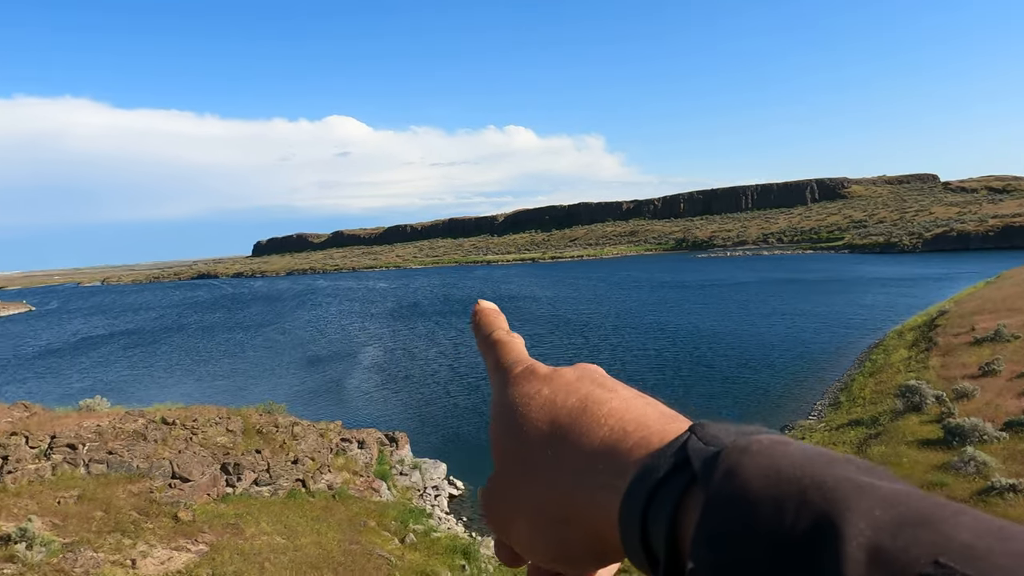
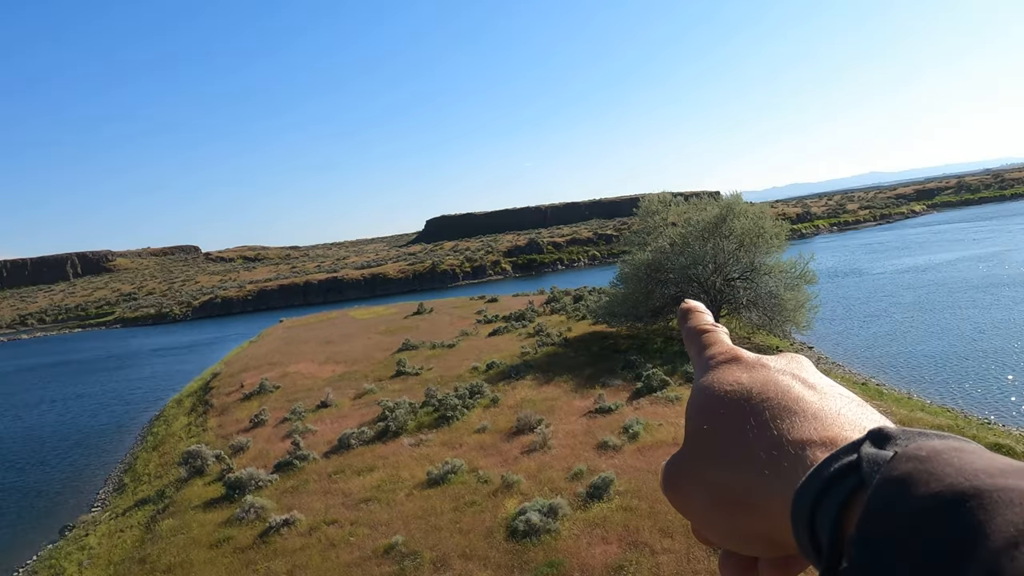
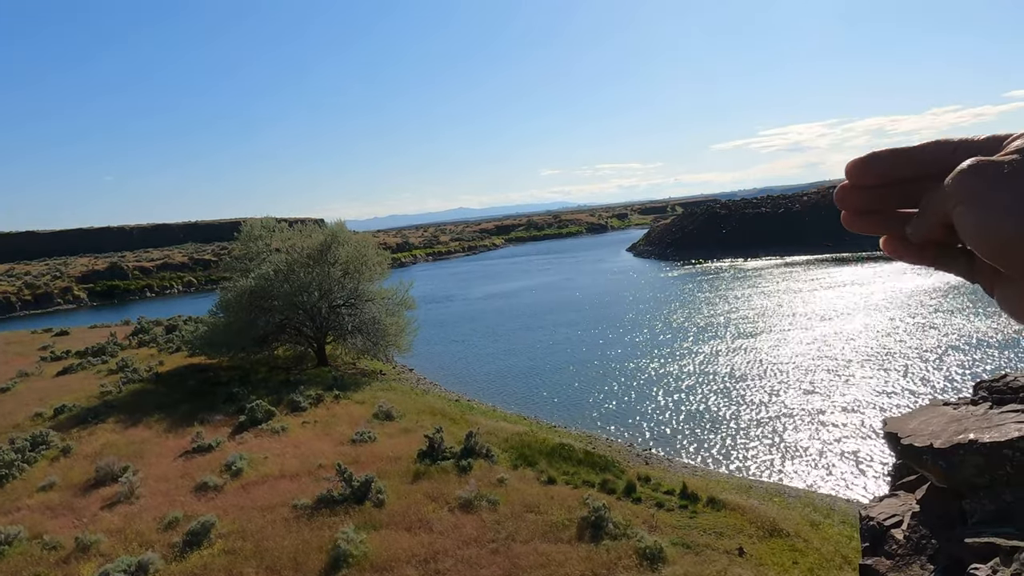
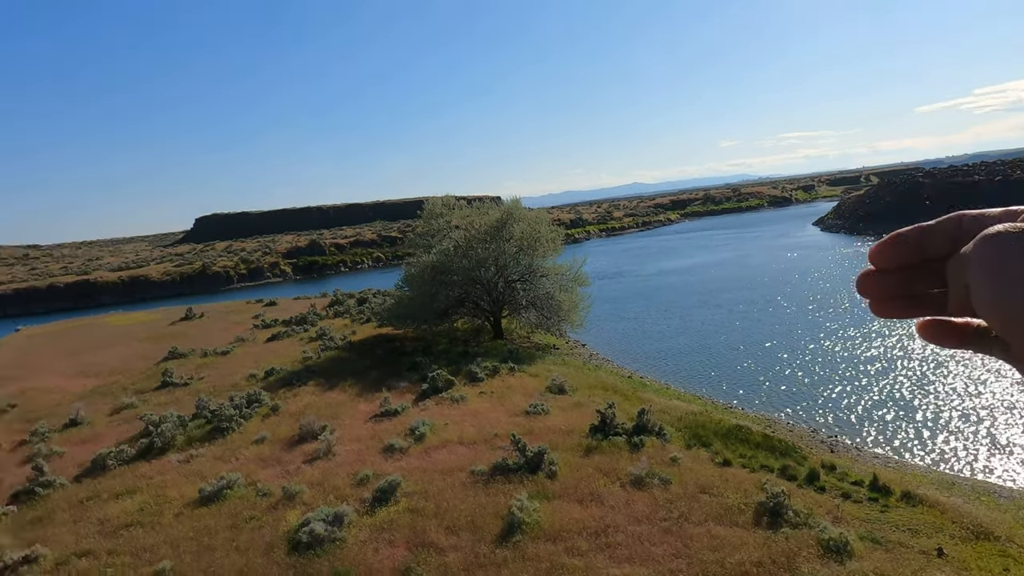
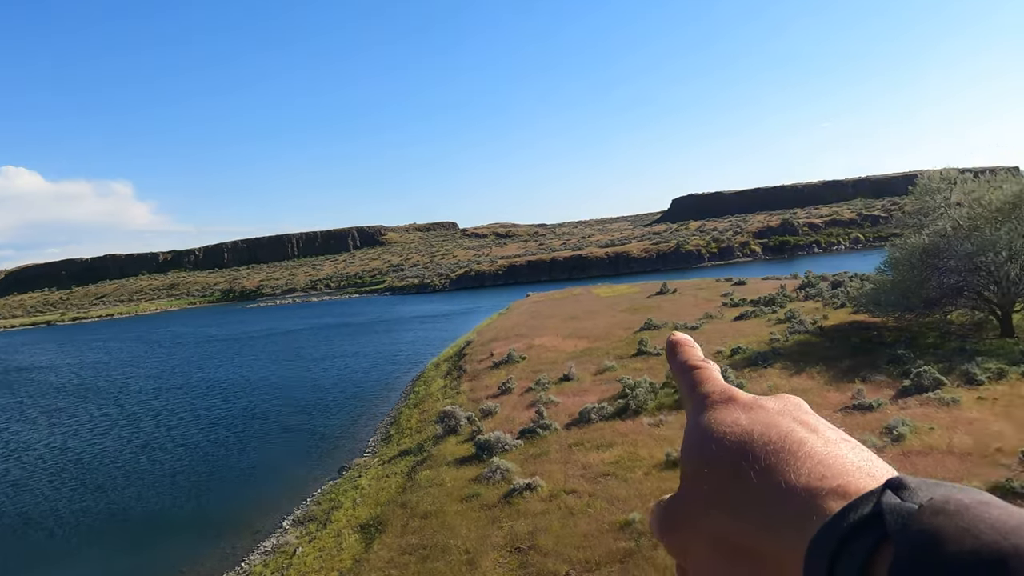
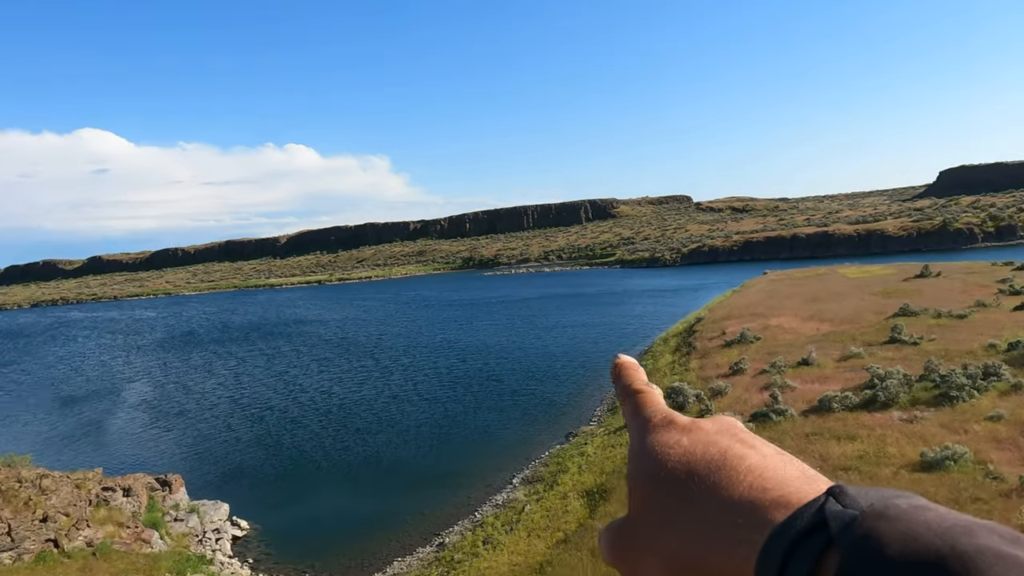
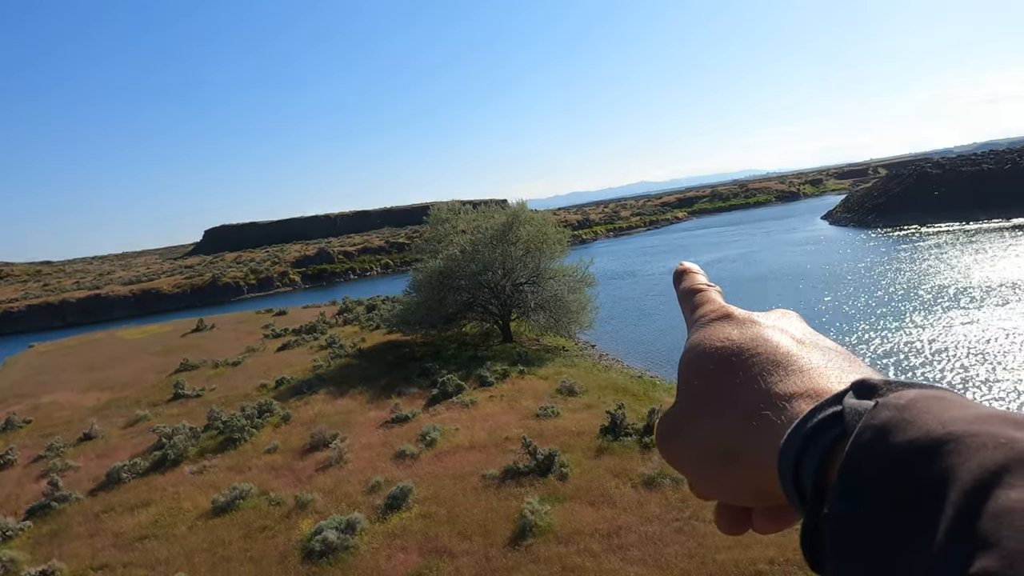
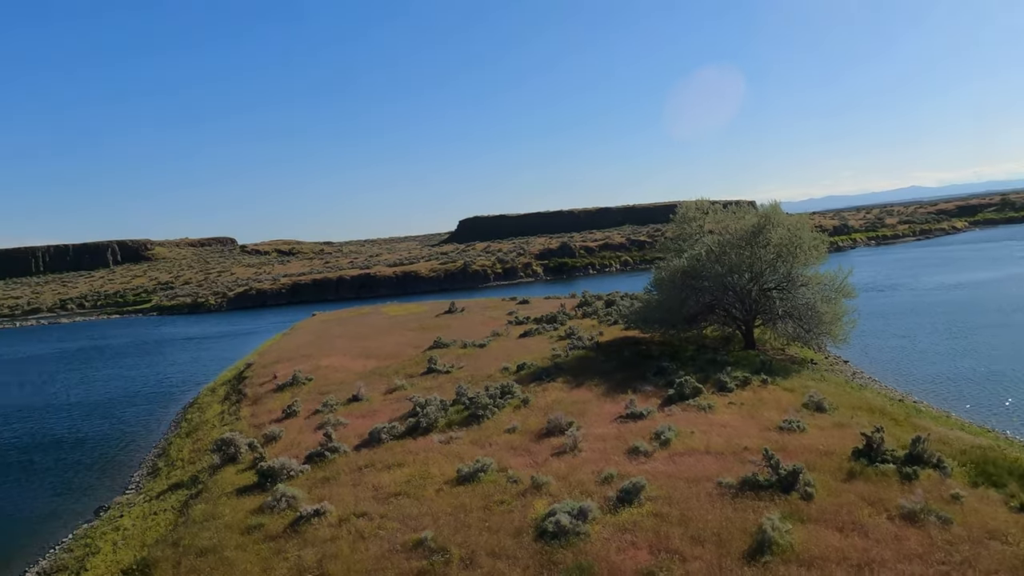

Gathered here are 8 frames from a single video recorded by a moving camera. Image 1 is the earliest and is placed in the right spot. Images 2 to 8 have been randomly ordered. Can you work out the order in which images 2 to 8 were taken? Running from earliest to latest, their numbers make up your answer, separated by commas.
6, 5, 2, 7, 3, 4, 8
